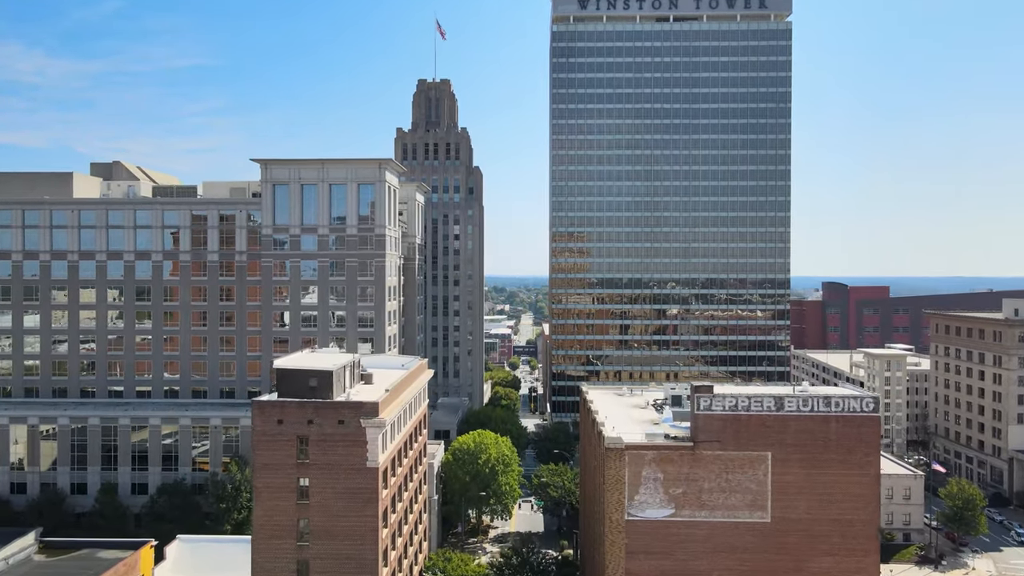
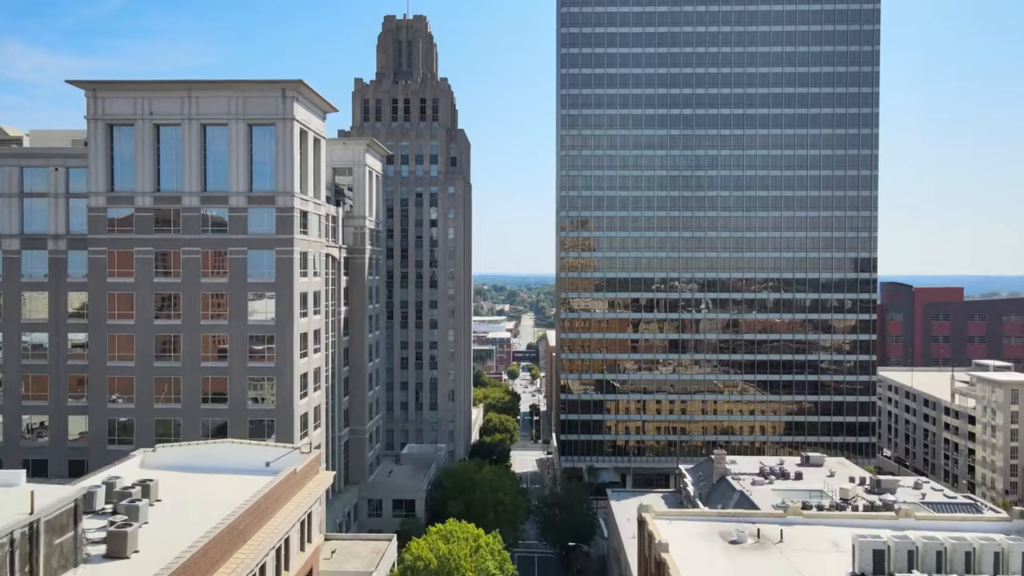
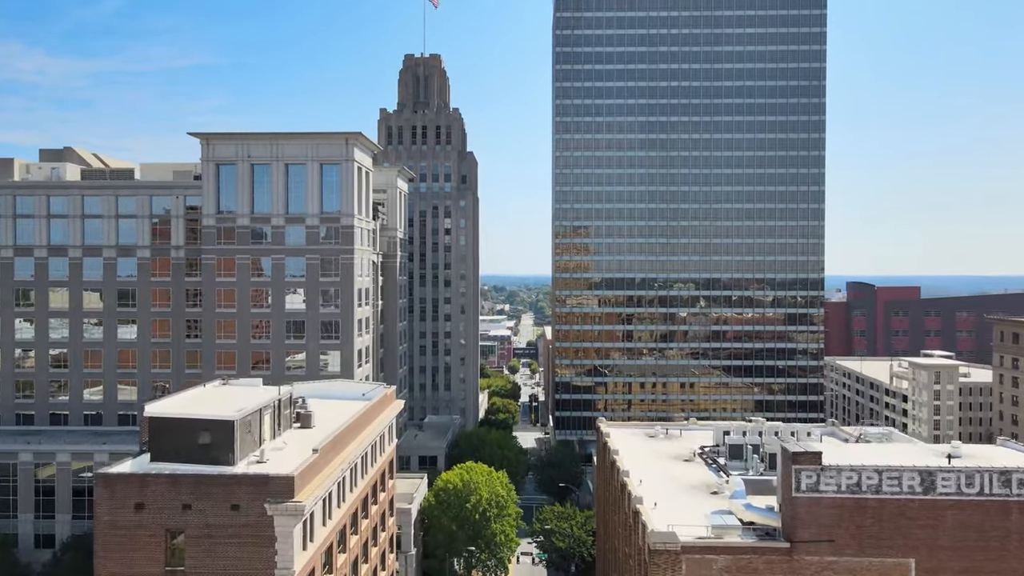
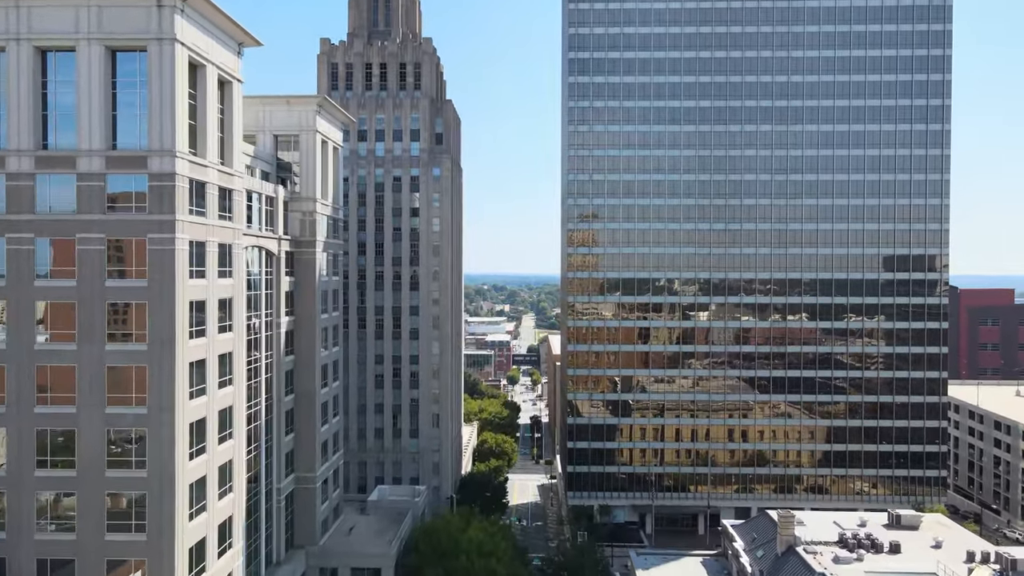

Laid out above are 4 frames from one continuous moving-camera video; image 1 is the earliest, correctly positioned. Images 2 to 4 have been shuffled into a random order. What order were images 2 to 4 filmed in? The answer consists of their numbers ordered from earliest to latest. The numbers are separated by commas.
3, 2, 4
